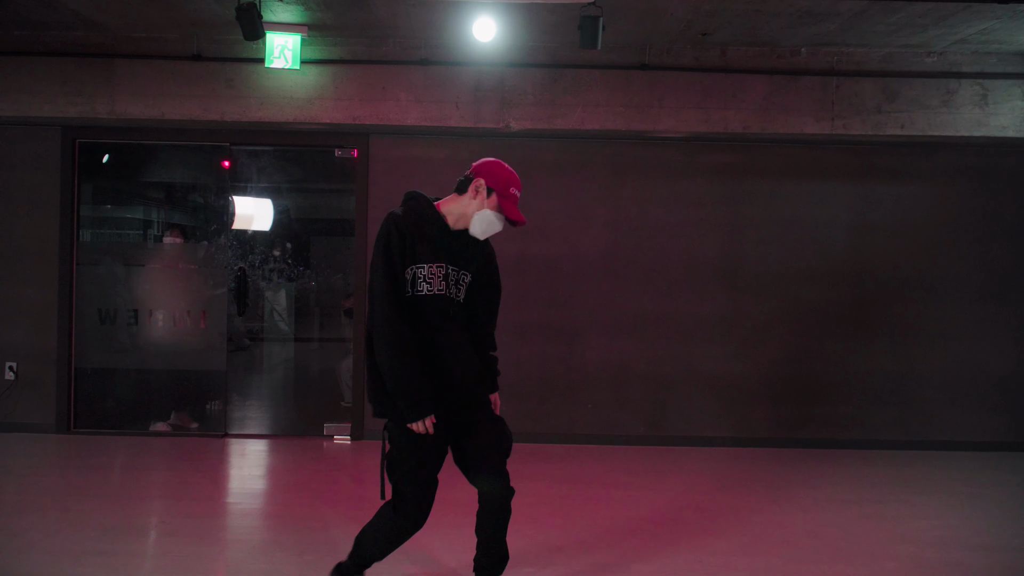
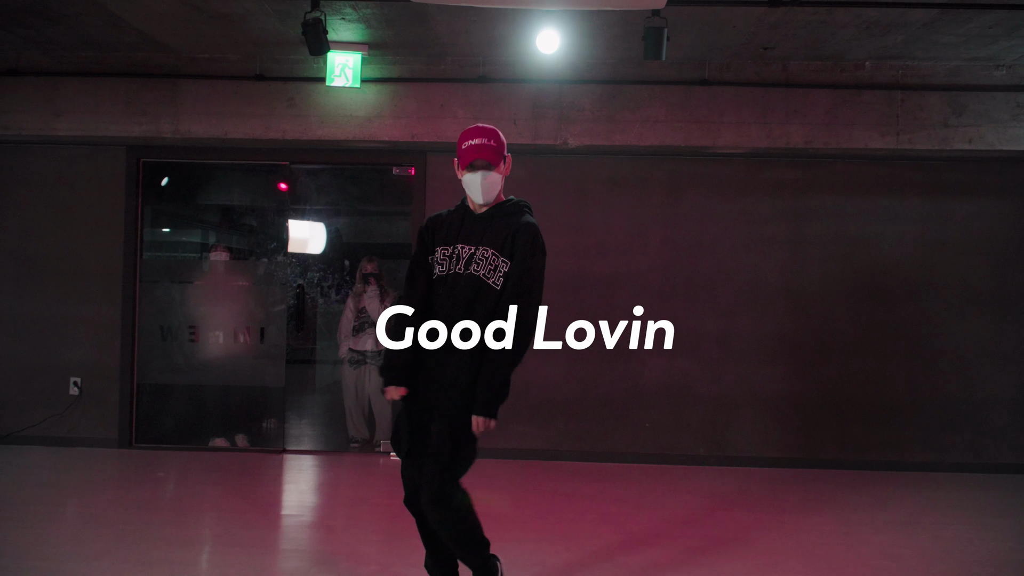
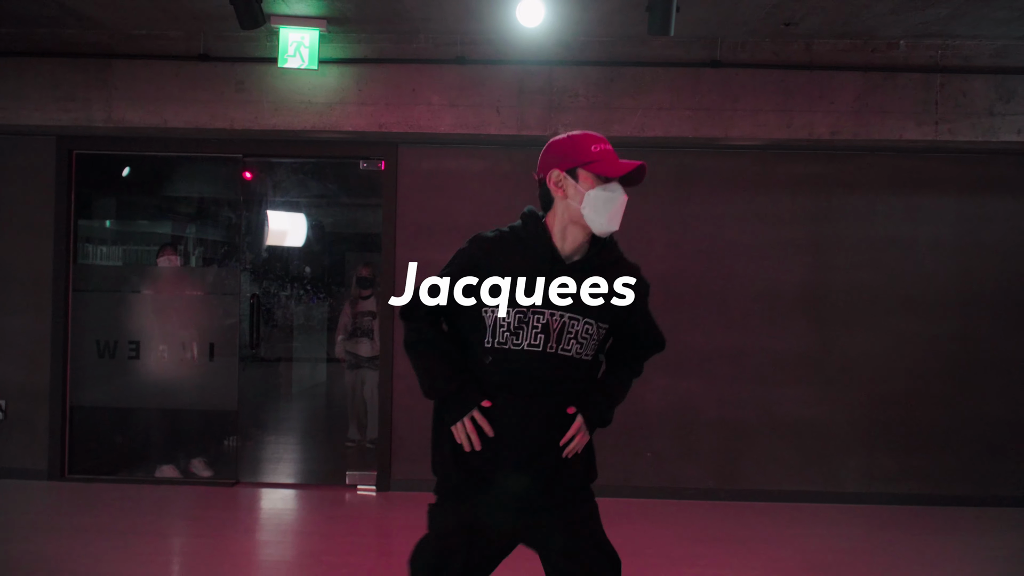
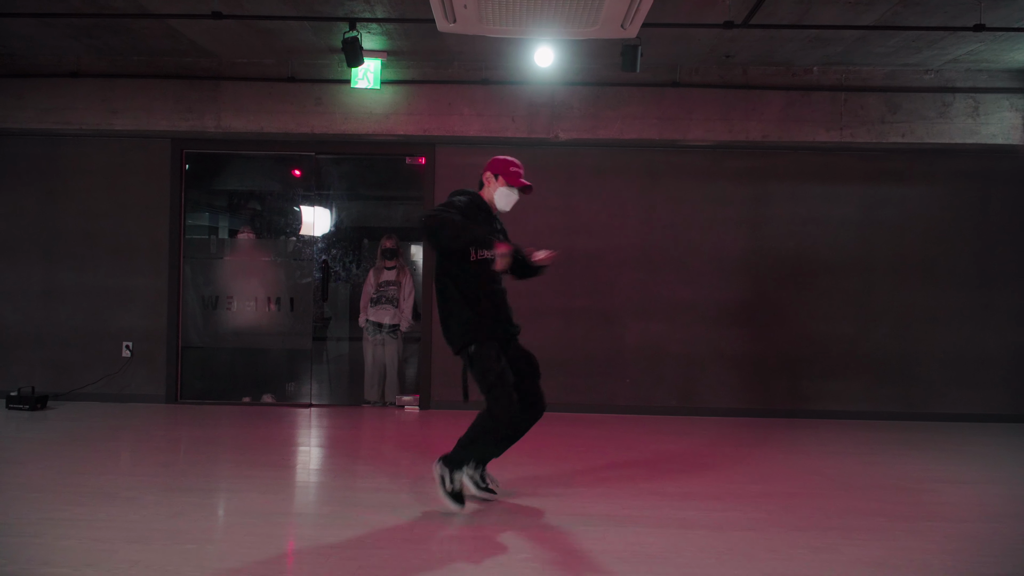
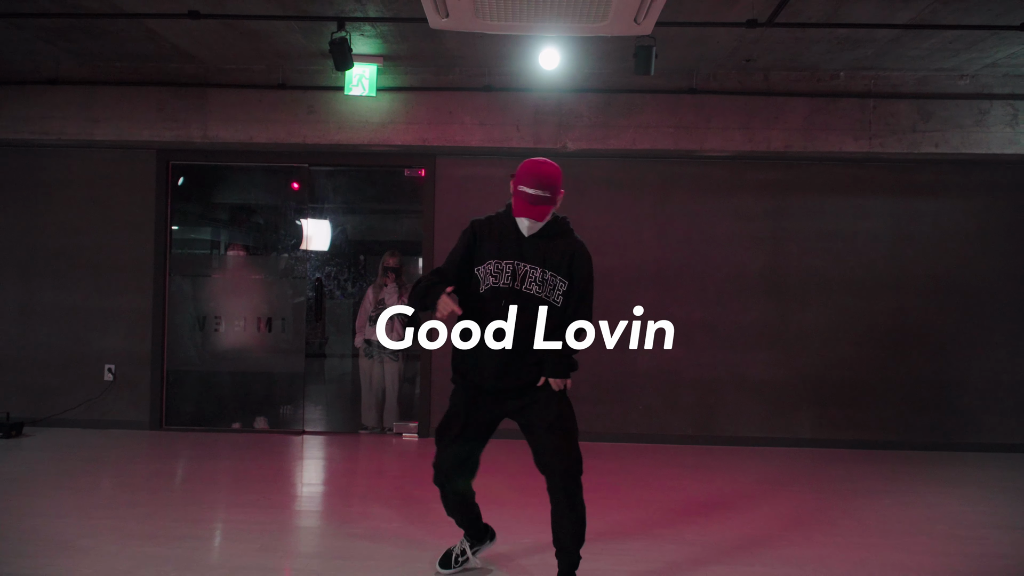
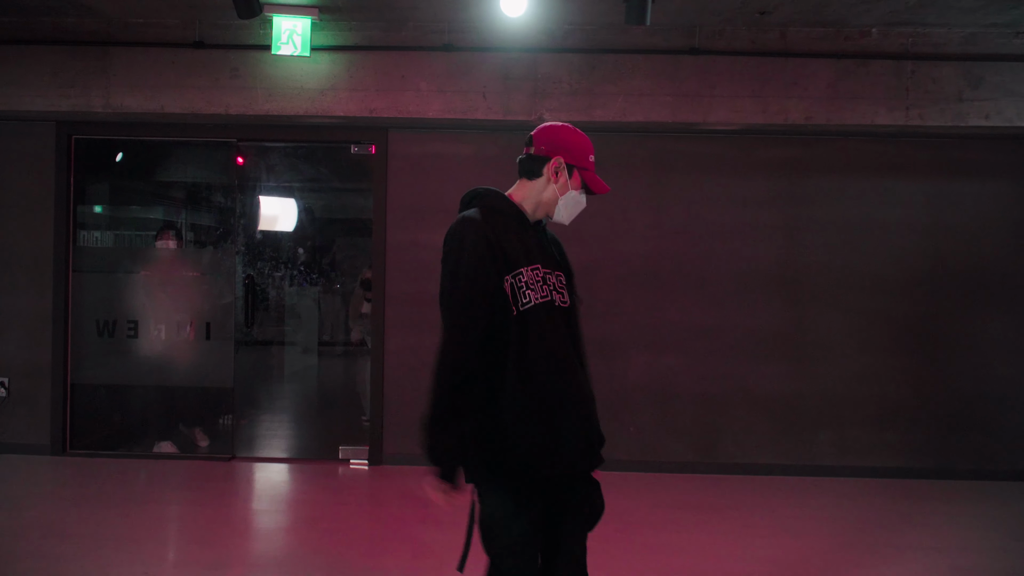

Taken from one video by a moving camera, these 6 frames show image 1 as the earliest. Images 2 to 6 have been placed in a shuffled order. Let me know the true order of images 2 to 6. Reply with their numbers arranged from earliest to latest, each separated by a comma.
6, 3, 2, 5, 4
